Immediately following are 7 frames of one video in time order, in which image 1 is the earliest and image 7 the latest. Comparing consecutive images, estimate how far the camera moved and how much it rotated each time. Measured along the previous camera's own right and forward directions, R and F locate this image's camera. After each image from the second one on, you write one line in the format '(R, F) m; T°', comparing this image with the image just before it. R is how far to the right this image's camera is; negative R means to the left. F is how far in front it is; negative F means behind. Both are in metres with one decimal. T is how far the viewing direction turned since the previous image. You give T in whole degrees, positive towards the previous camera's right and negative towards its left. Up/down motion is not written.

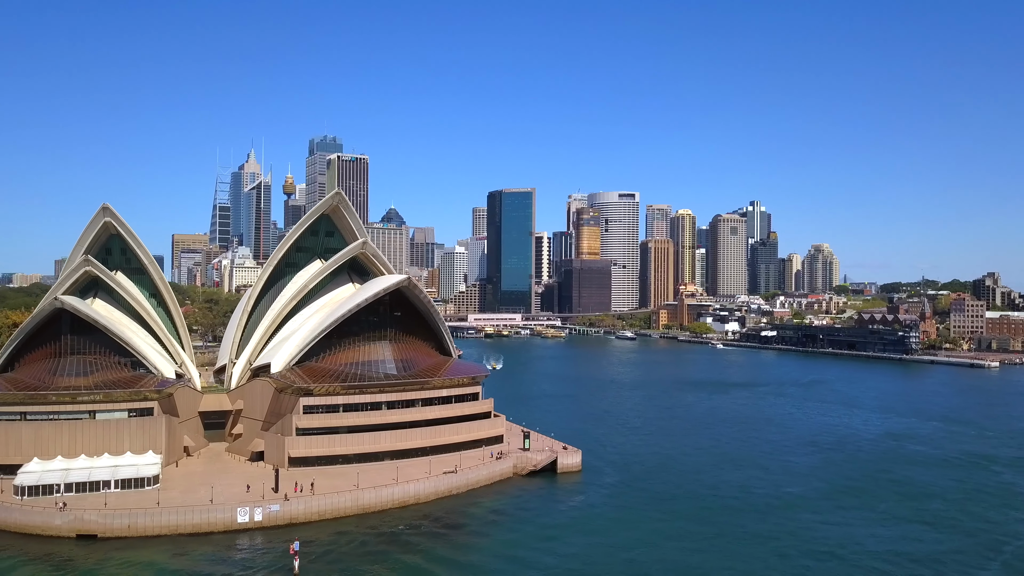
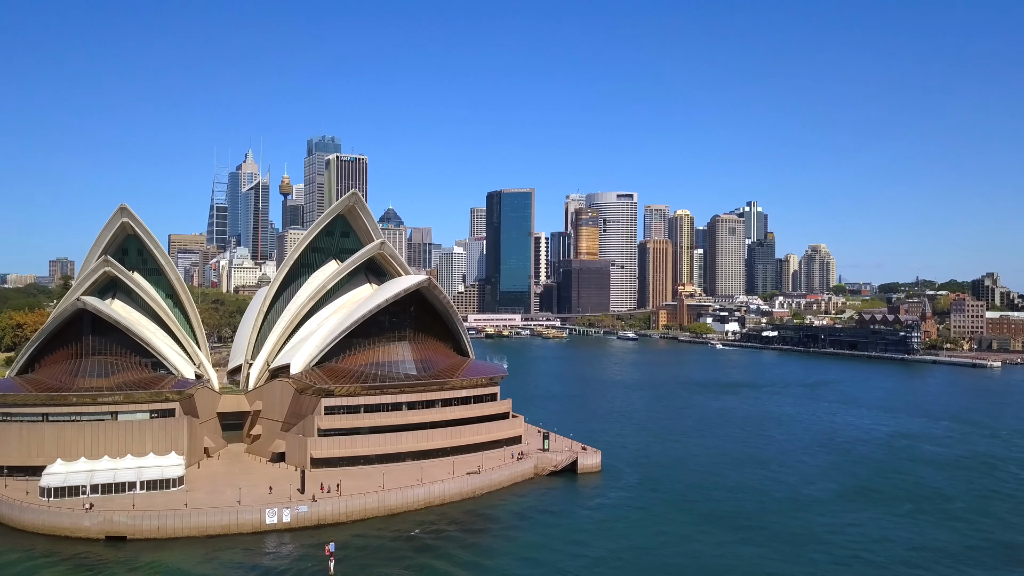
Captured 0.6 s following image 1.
(-1.3, 0.0) m; 0°
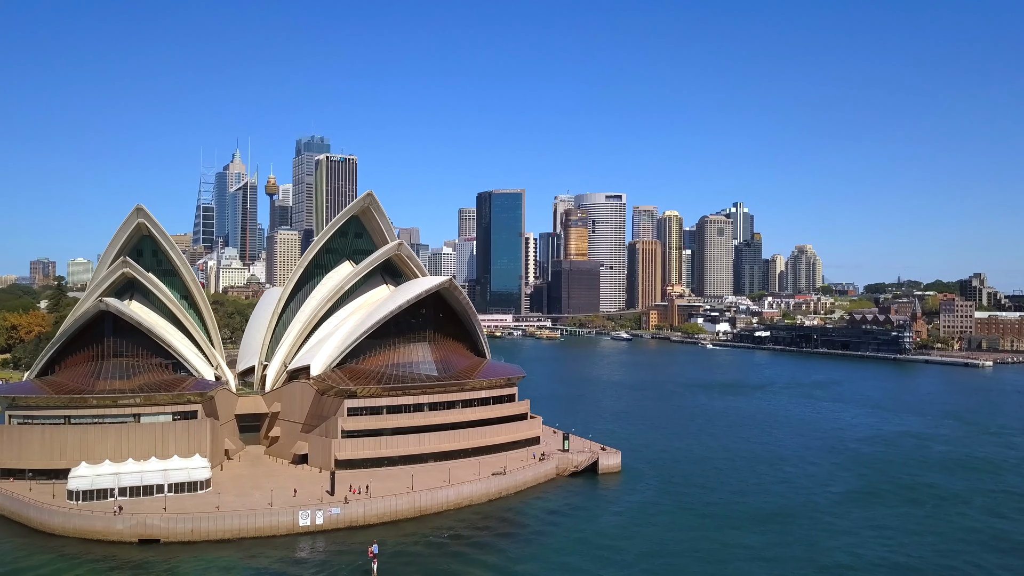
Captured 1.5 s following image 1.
(-2.0, 0.0) m; +1°
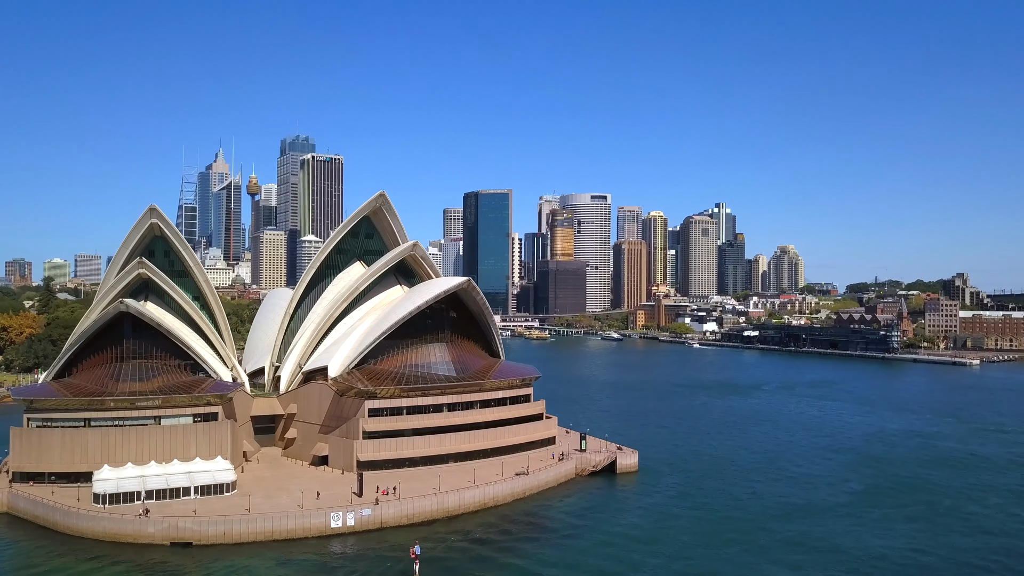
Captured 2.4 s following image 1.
(-2.0, 0.0) m; +1°
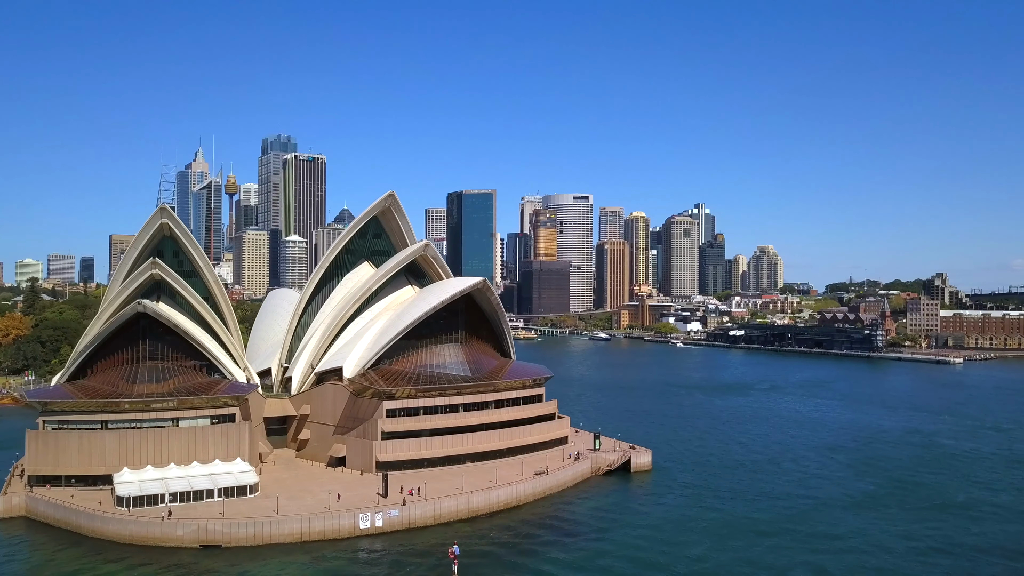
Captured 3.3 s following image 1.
(-2.0, -0.1) m; +1°
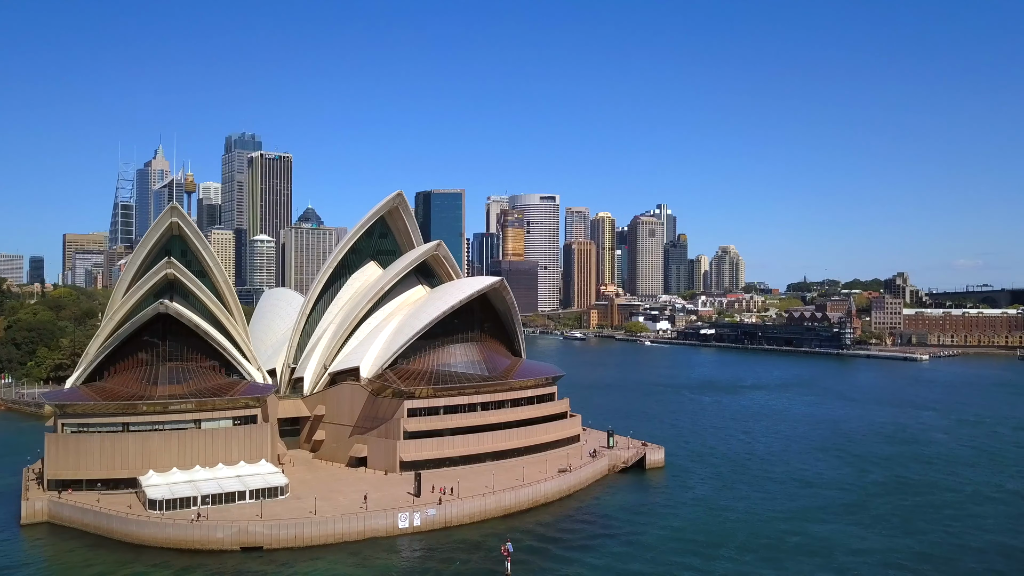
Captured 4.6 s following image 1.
(-3.1, -0.2) m; +3°
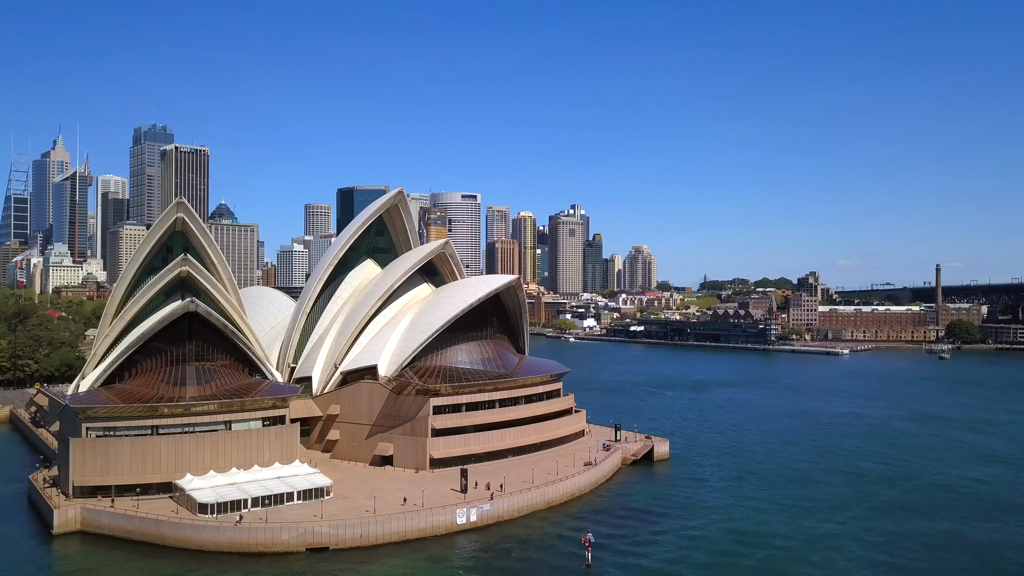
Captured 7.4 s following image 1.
(-5.9, -0.4) m; +6°
